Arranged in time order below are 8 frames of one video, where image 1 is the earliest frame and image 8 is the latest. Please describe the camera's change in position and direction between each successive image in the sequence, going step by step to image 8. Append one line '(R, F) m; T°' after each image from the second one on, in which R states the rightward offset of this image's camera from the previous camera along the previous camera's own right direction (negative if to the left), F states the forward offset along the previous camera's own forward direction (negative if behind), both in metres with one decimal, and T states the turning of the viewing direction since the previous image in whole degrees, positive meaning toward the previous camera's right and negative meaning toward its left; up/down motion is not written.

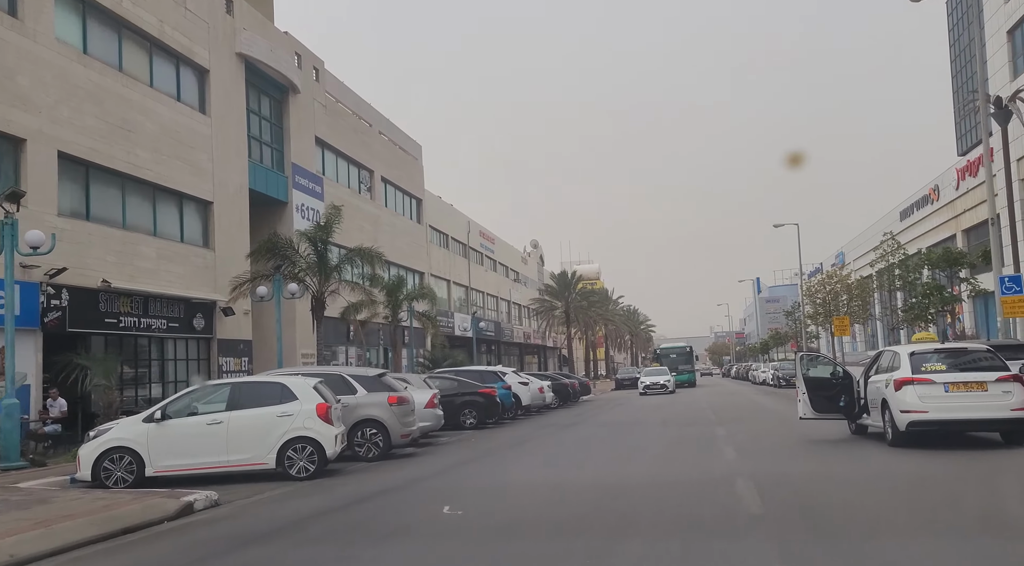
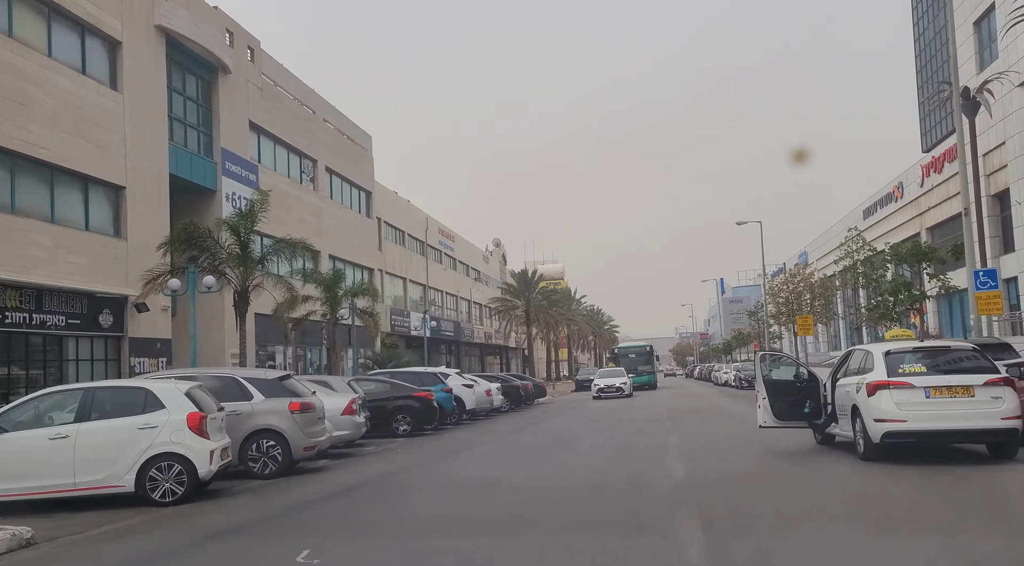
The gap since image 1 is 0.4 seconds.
(+0.6, +1.8) m; +2°
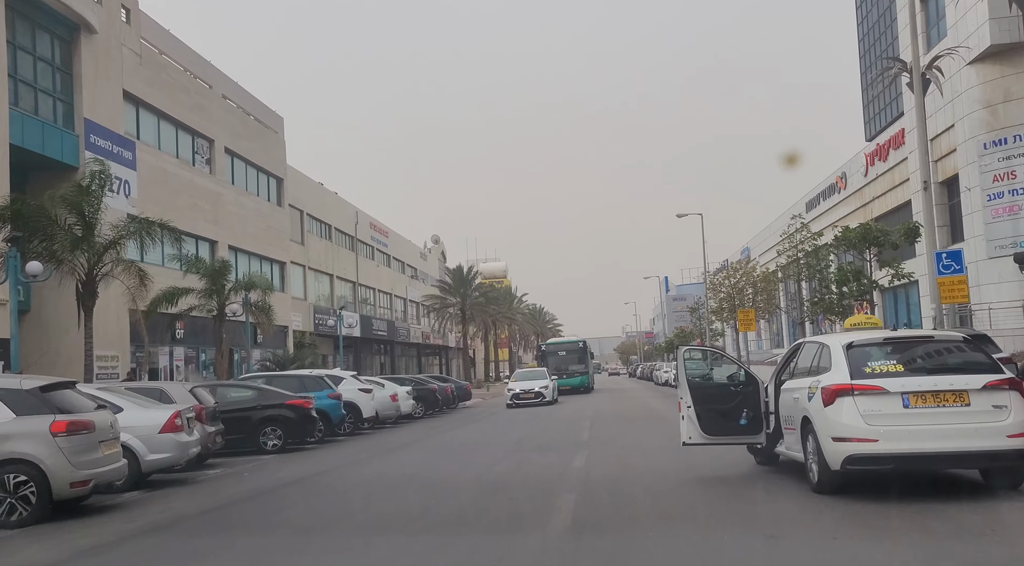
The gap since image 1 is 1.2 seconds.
(+1.1, +3.0) m; +3°
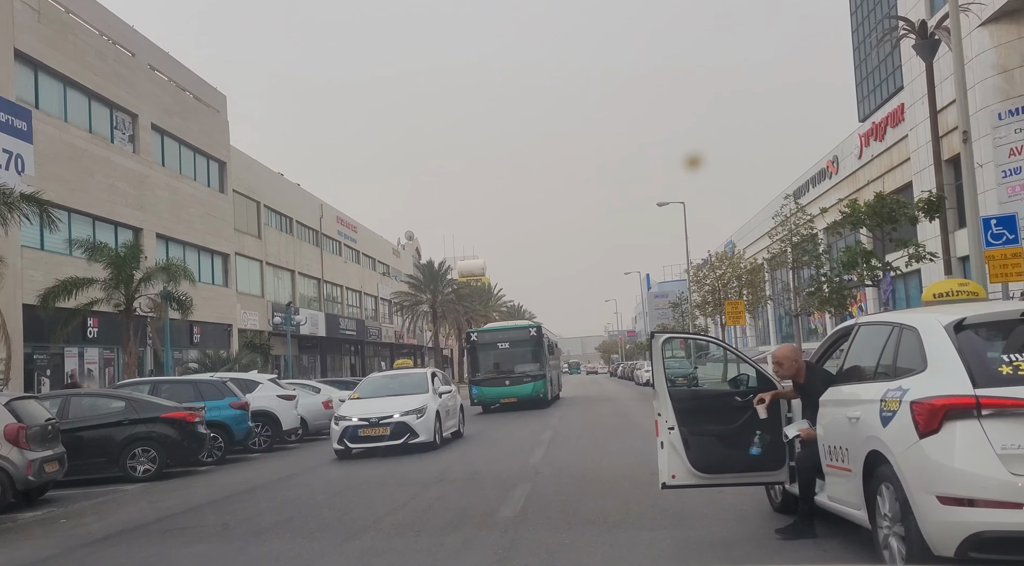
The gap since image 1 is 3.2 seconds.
(+0.7, +3.5) m; +1°
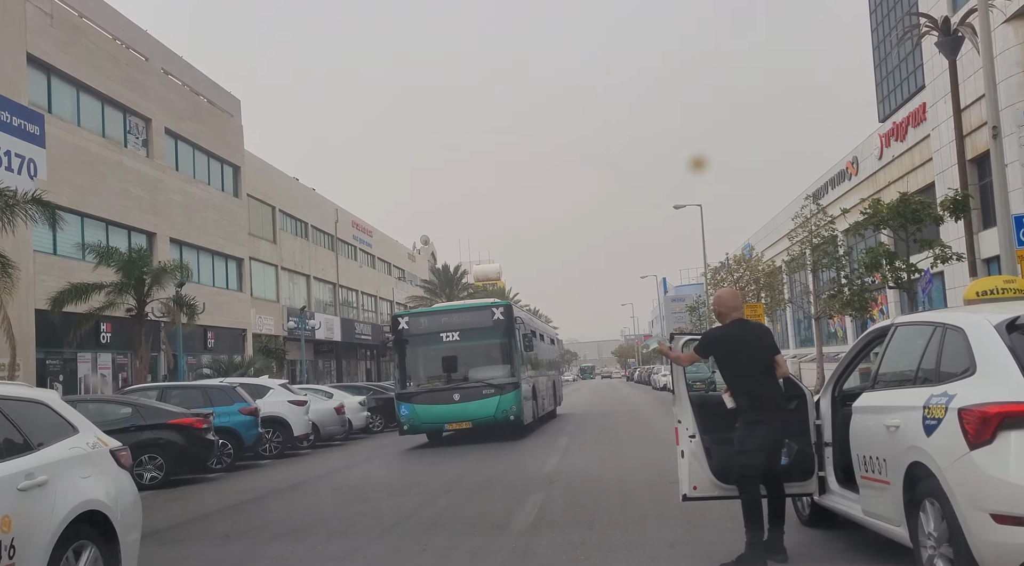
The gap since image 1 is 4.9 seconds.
(0.0, +0.3) m; -1°
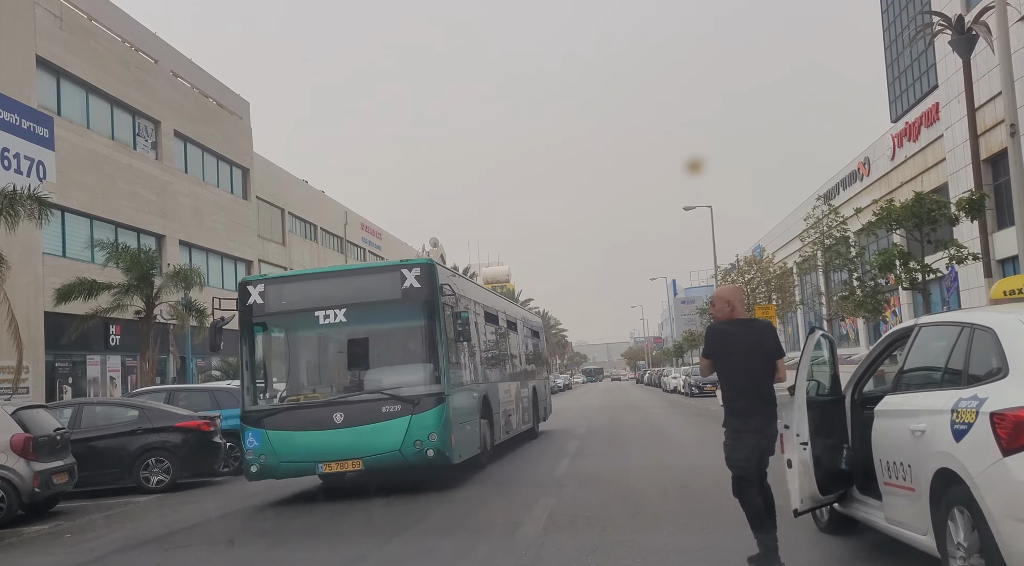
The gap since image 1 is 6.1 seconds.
(0.0, +0.2) m; -1°
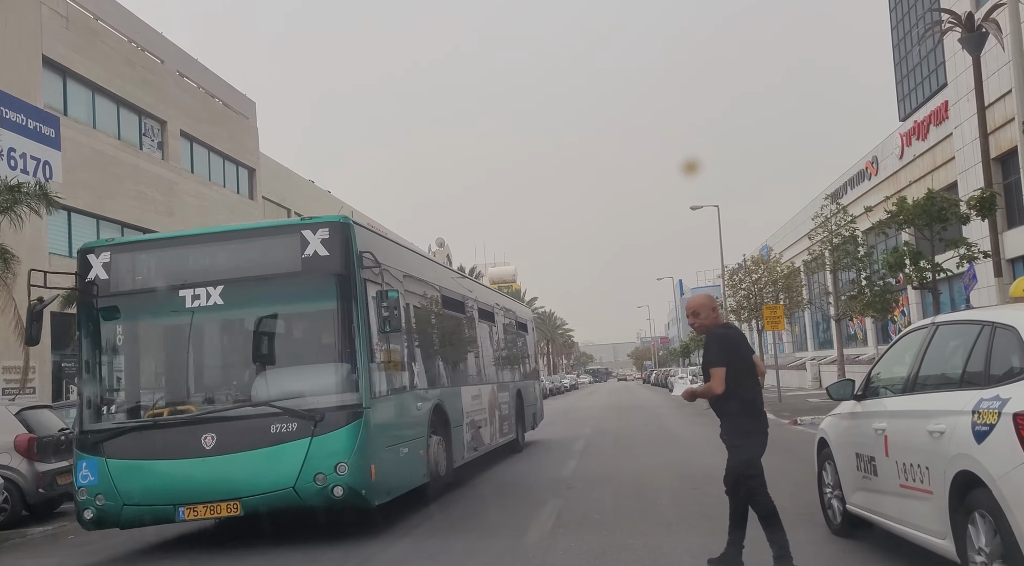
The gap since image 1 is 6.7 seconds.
(0.0, +0.1) m; 0°
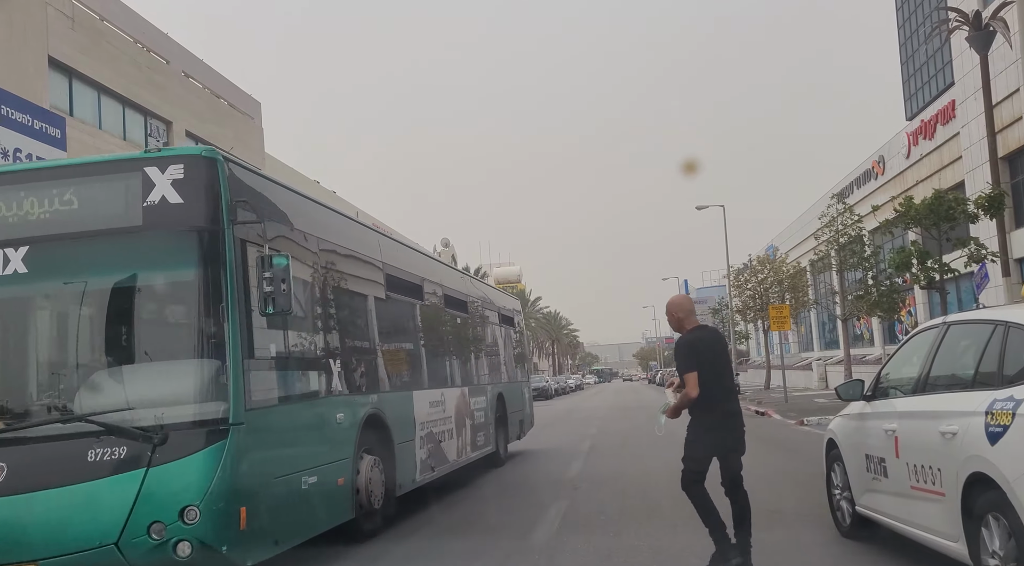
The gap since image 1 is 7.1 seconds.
(0.0, 0.0) m; 0°
